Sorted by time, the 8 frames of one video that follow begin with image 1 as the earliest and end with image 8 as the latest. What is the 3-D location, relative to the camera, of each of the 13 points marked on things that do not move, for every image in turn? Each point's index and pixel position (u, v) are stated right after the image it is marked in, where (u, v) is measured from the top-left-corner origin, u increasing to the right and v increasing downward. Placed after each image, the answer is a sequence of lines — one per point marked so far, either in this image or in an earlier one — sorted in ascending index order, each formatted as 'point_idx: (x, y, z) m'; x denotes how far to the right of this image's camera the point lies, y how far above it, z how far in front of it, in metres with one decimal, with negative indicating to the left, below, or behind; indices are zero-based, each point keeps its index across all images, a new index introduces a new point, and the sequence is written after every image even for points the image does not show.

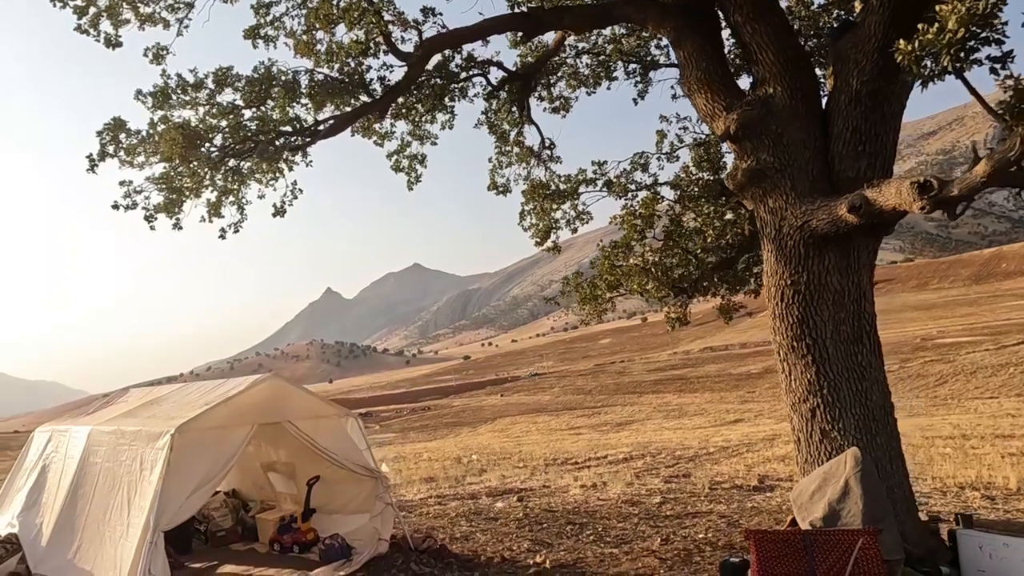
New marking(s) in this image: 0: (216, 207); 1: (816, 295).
0: (-4.9, +1.4, +11.1) m
1: (+3.2, -0.1, +6.9) m
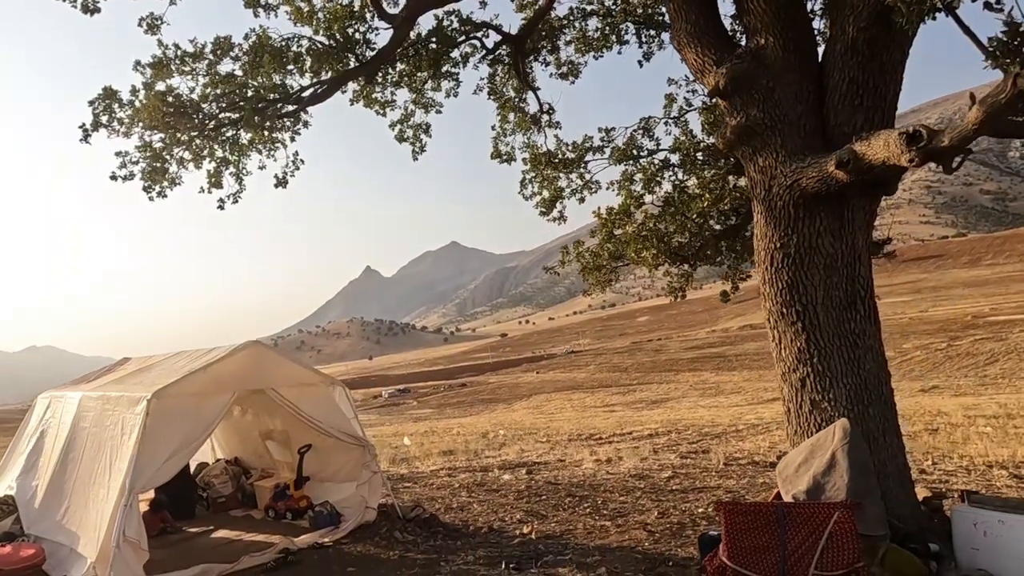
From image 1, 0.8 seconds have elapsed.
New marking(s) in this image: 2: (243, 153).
0: (-5.0, +1.9, +11.1) m
1: (+2.9, +0.3, +6.6) m
2: (-4.5, +2.3, +11.3) m
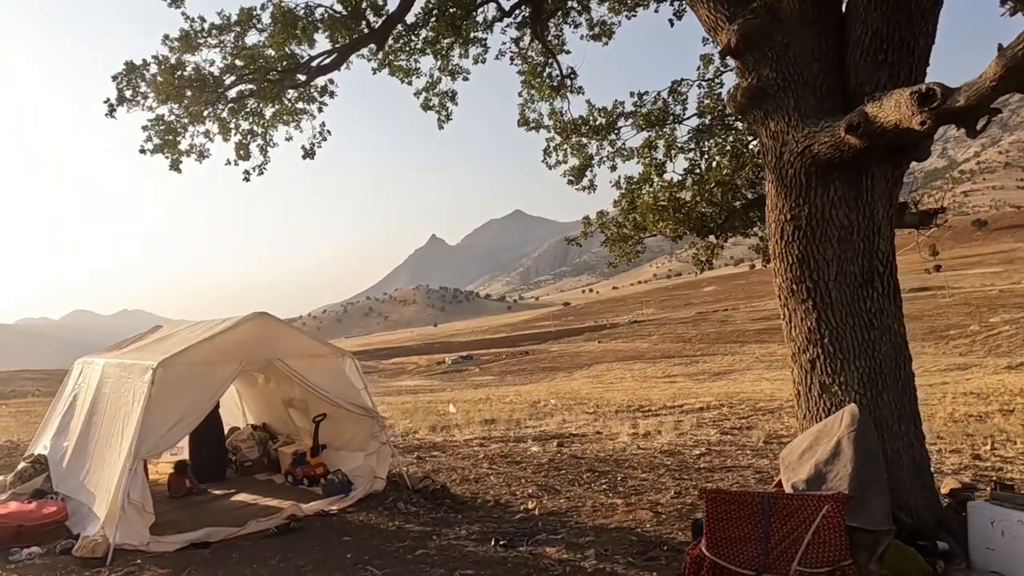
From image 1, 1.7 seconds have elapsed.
0: (-4.6, +2.4, +11.2) m
1: (+2.8, +0.5, +6.1) m
2: (-4.2, +2.8, +11.4) m
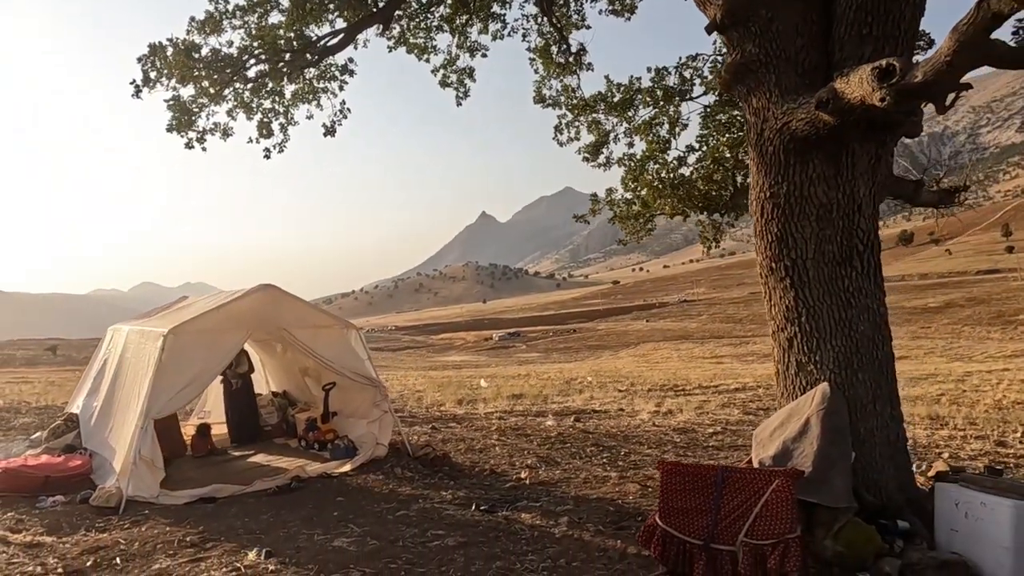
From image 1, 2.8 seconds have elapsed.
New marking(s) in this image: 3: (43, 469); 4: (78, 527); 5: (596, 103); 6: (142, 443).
0: (-4.4, +2.8, +11.7) m
1: (+2.6, +0.7, +6.0) m
2: (-3.9, +3.3, +11.8) m
3: (-5.4, -2.1, +7.6) m
4: (-4.2, -2.3, +6.3) m
5: (+1.5, +3.4, +12.2) m
6: (-4.1, -1.7, +7.3) m
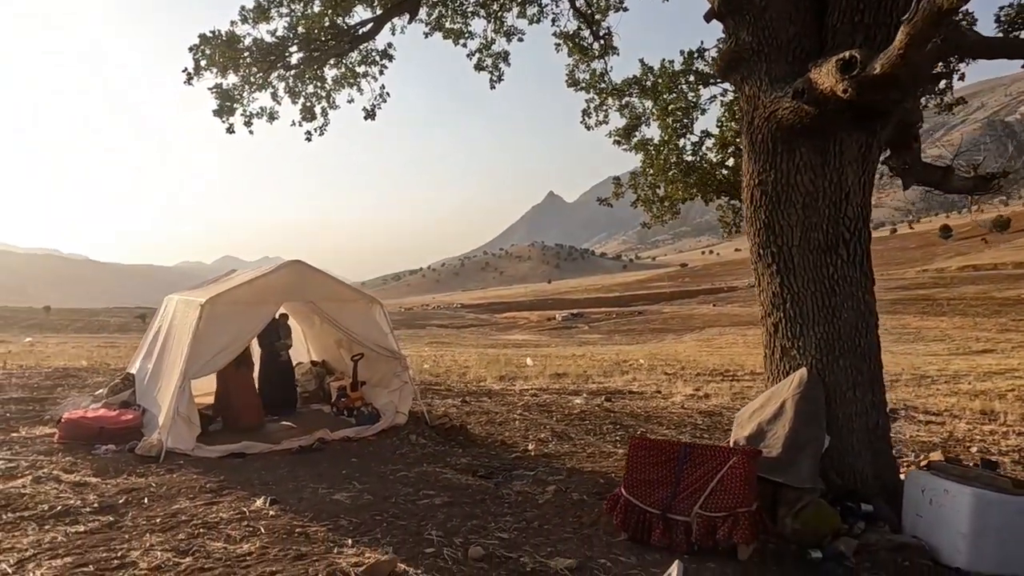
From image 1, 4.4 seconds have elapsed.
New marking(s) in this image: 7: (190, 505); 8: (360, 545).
0: (-3.8, +3.3, +12.3) m
1: (+2.5, +0.8, +6.1) m
2: (-3.4, +3.7, +12.4) m
3: (-5.3, -1.7, +8.5) m
4: (-4.2, -2.0, +7.2) m
5: (+2.1, +3.7, +12.2) m
6: (-4.0, -1.4, +8.1) m
7: (-2.8, -1.9, +5.9) m
8: (-1.1, -1.9, +4.9) m
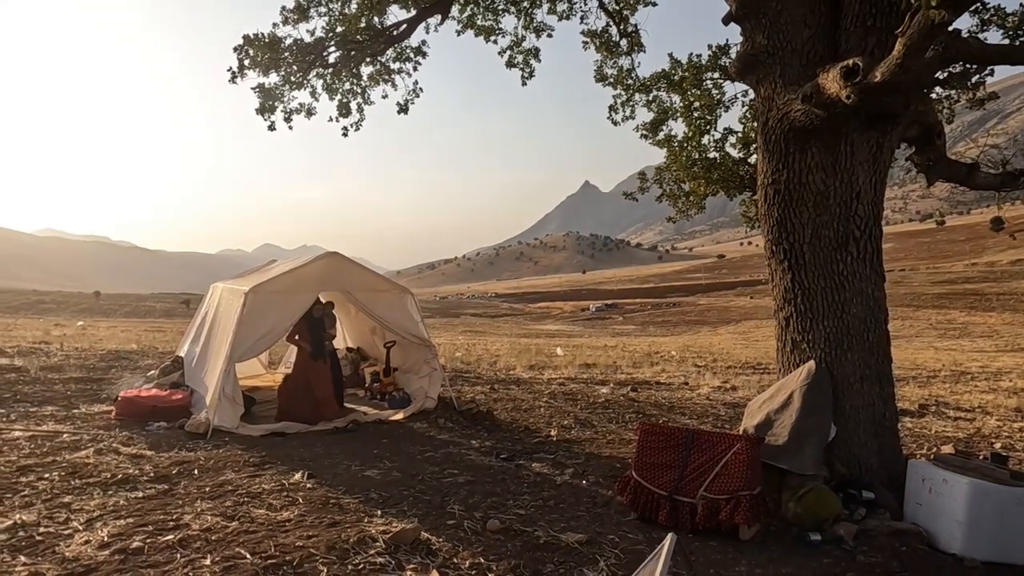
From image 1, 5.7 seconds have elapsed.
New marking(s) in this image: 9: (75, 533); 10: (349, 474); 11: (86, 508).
0: (-3.3, +3.5, +12.8) m
1: (+2.7, +0.9, +6.3) m
2: (-2.8, +3.9, +12.8) m
3: (-5.0, -1.5, +9.2) m
4: (-4.0, -1.8, +7.8) m
5: (+2.7, +3.9, +12.4) m
6: (-3.7, -1.2, +8.7) m
7: (-2.7, -1.8, +6.4) m
8: (-1.0, -1.9, +5.4) m
9: (-3.2, -1.8, +4.9) m
10: (-1.6, -1.9, +6.6) m
11: (-3.5, -1.8, +5.4) m
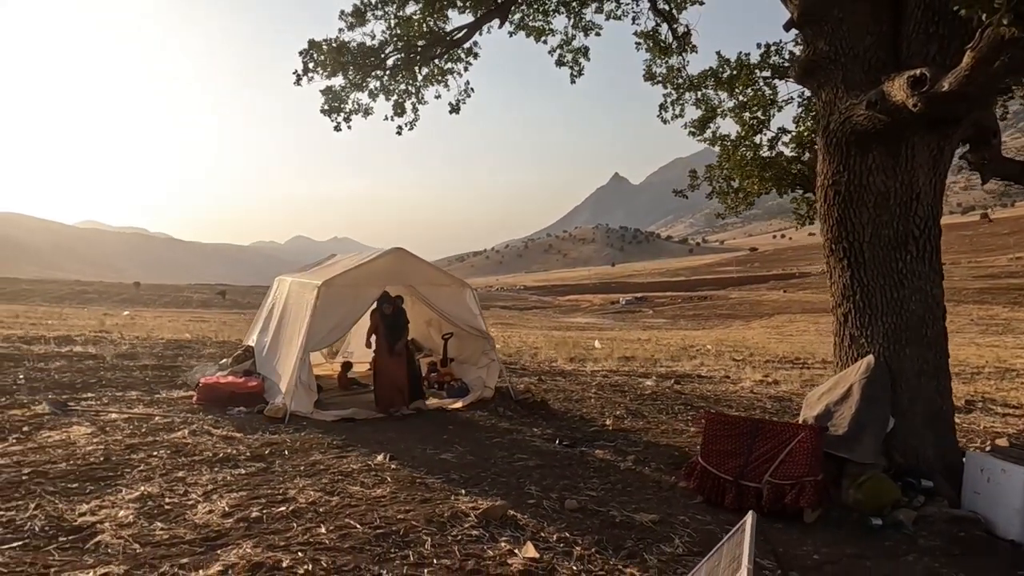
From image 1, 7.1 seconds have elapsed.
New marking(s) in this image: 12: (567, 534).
0: (-2.3, +3.6, +13.3) m
1: (+3.4, +0.9, +6.6) m
2: (-1.8, +4.1, +13.3) m
3: (-4.2, -1.4, +9.8) m
4: (-3.2, -1.8, +8.4) m
5: (+3.7, +4.0, +12.6) m
6: (-2.9, -1.2, +9.2) m
7: (-2.0, -1.8, +6.9) m
8: (-0.3, -1.8, +5.8) m
9: (-2.6, -1.8, +5.4) m
10: (-0.9, -1.8, +7.1) m
11: (-2.8, -1.7, +6.0) m
12: (+0.4, -1.9, +5.0) m
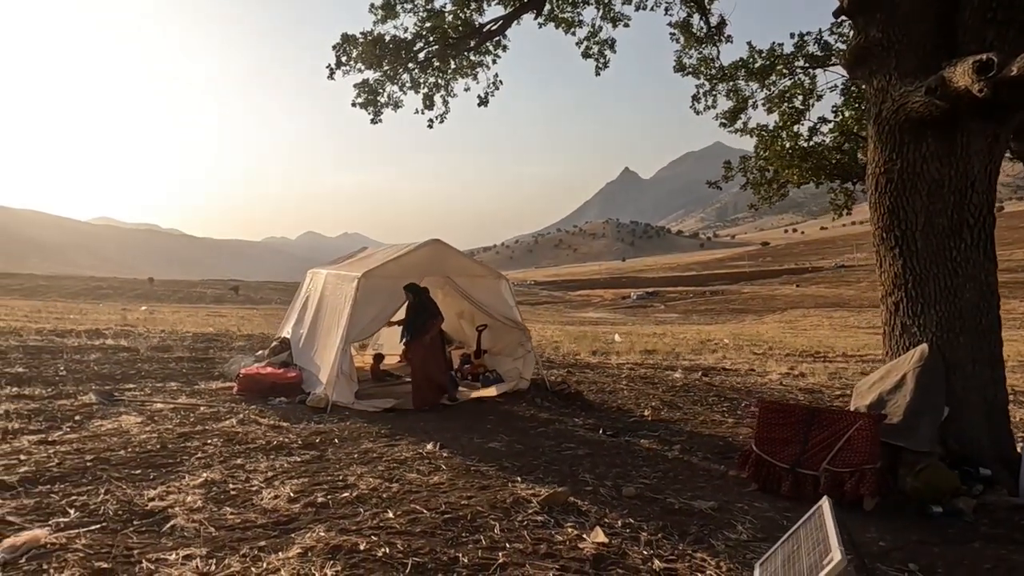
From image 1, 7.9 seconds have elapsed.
0: (-1.7, +3.8, +13.3) m
1: (+3.9, +1.0, +6.6) m
2: (-1.2, +4.2, +13.3) m
3: (-3.6, -1.3, +9.9) m
4: (-2.7, -1.7, +8.4) m
5: (+4.2, +4.1, +12.6) m
6: (-2.4, -1.0, +9.3) m
7: (-1.5, -1.7, +7.0) m
8: (+0.2, -1.7, +5.9) m
9: (-2.1, -1.7, +5.5) m
10: (-0.4, -1.7, +7.2) m
11: (-2.3, -1.6, +6.0) m
12: (+0.9, -1.8, +5.1) m
